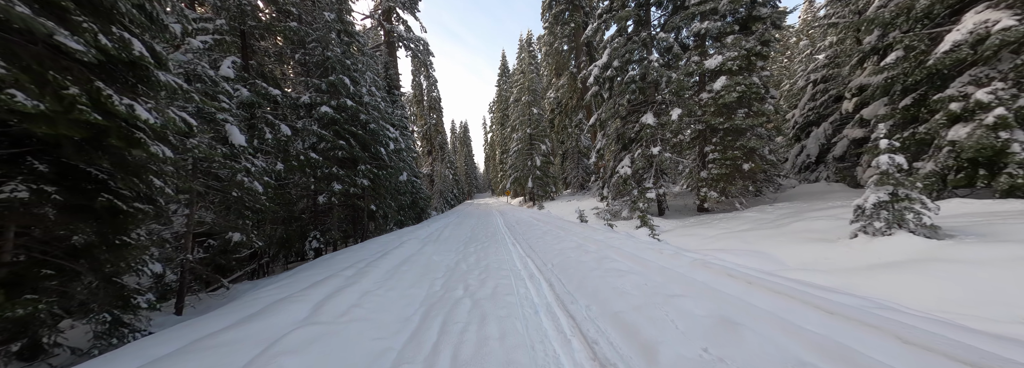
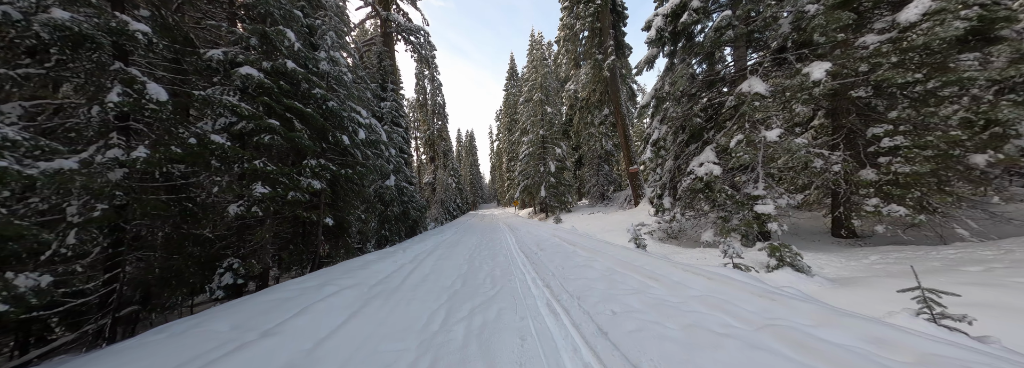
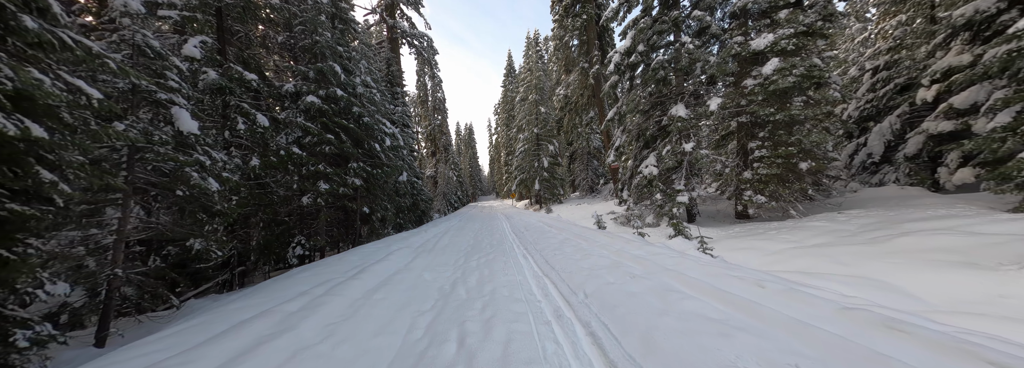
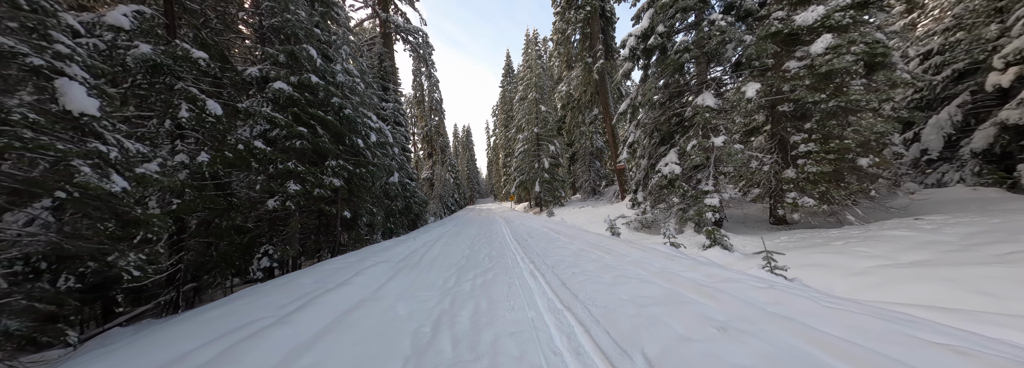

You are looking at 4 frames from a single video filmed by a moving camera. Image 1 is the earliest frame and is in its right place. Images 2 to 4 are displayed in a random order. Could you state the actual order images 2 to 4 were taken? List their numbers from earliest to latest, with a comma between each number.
3, 4, 2
